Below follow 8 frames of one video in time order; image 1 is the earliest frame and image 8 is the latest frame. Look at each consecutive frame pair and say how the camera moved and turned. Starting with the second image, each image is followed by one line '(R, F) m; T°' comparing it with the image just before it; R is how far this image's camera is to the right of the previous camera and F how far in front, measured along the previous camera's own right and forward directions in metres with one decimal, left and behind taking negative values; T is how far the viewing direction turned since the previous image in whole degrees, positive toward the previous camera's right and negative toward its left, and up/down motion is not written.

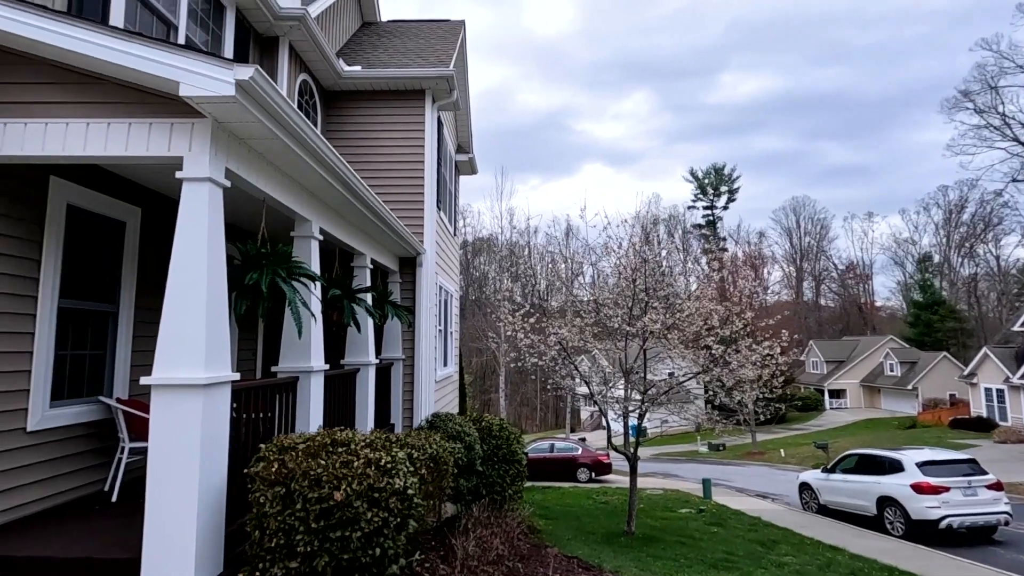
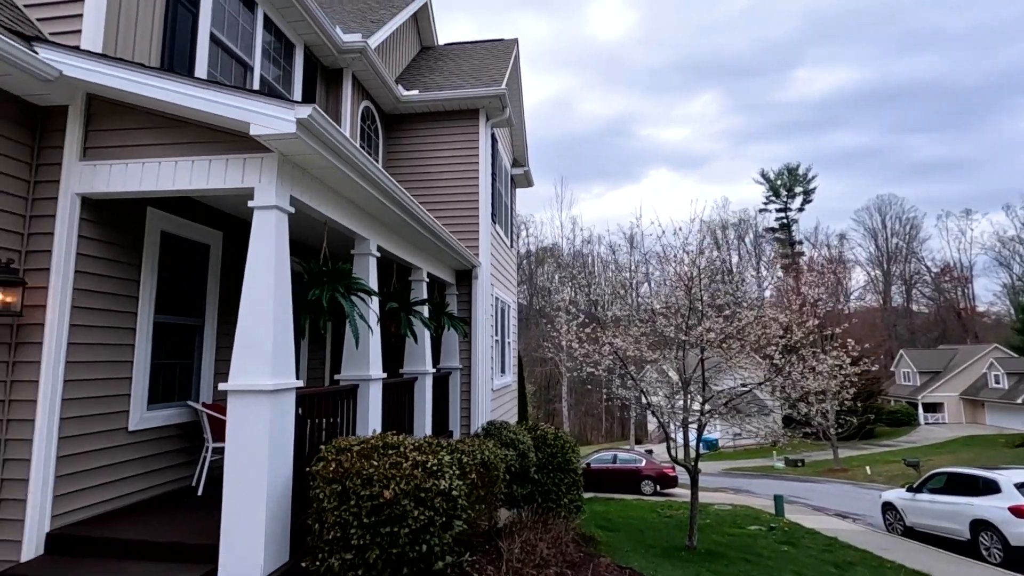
(+0.2, -0.1) m; -7°
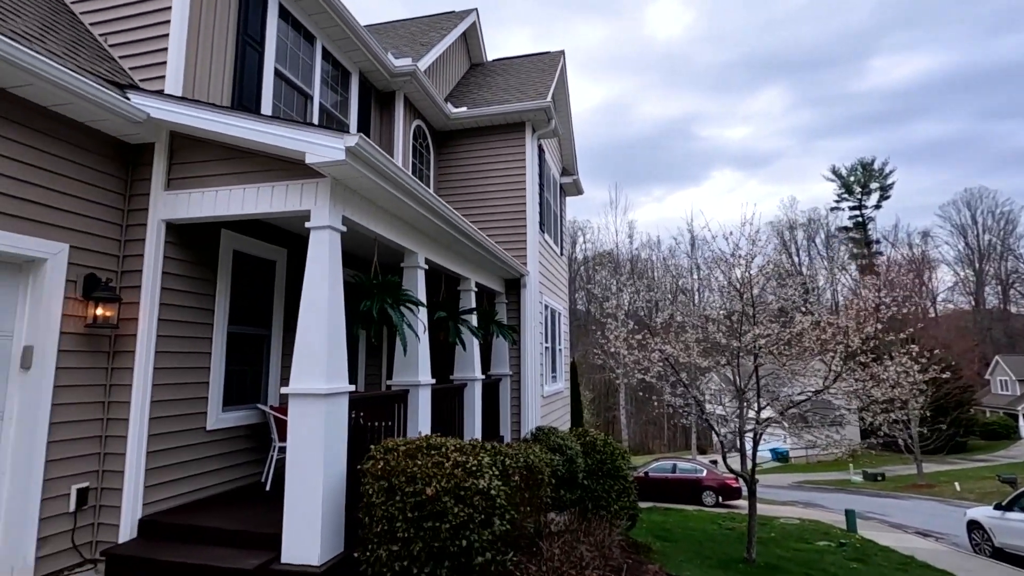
(+0.2, -0.2) m; -6°
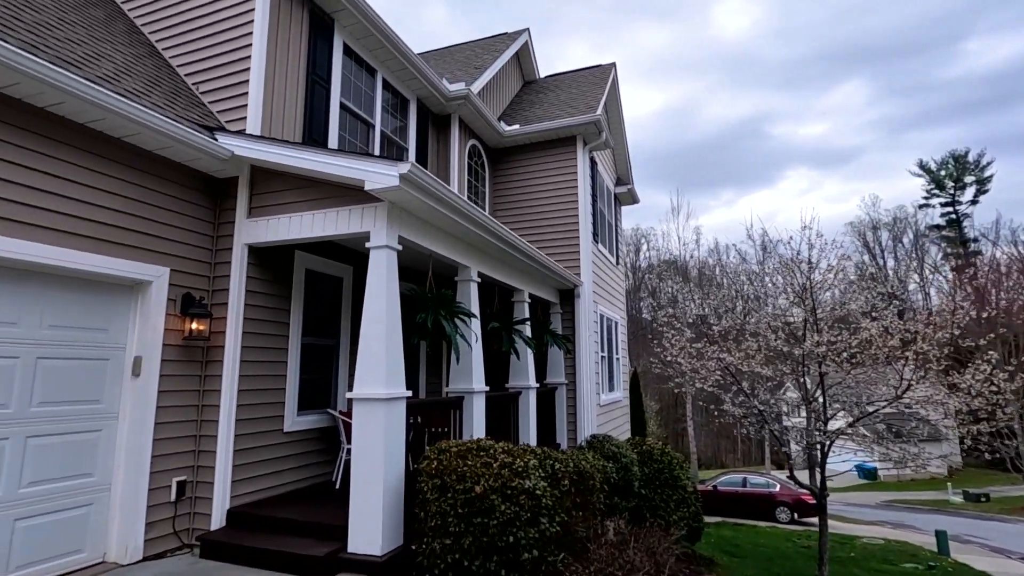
(+0.1, -0.2) m; -7°
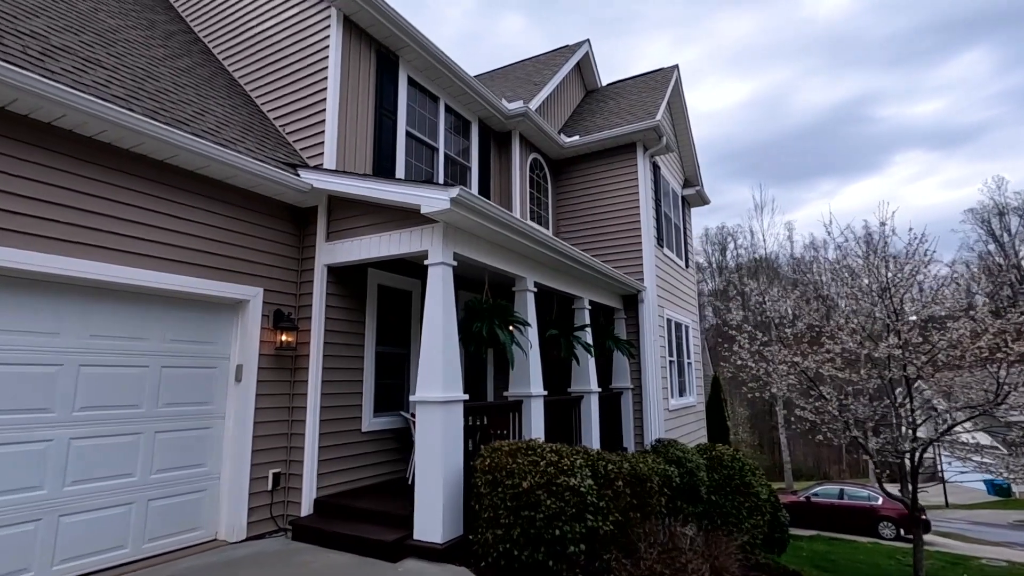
(+0.3, -0.3) m; -9°
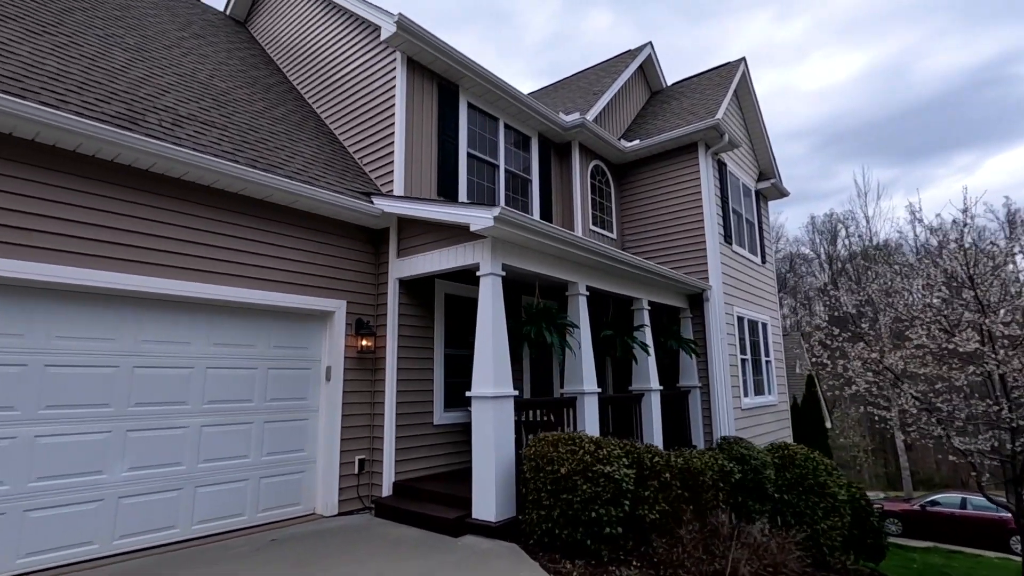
(+0.4, -0.4) m; -10°
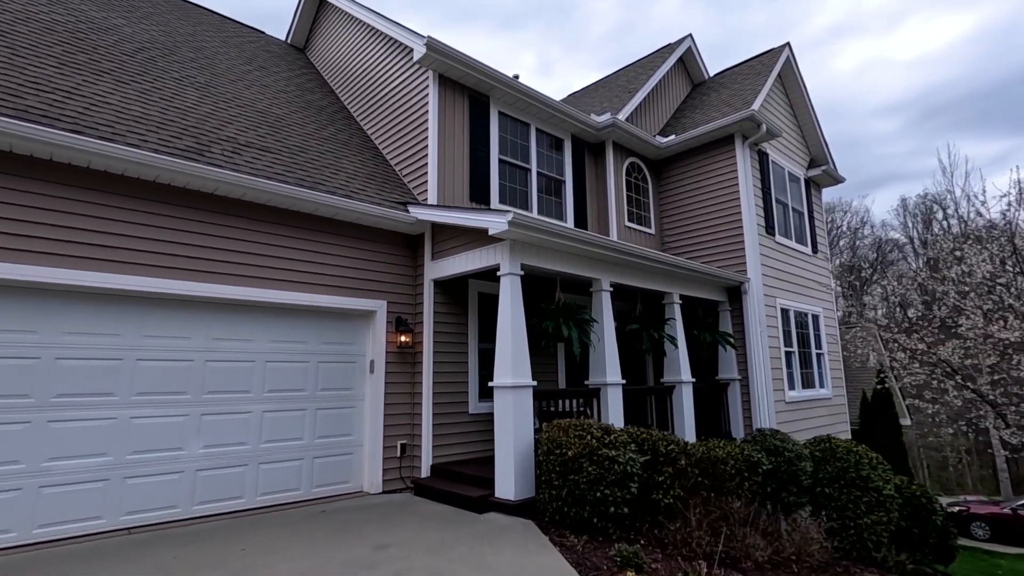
(+0.5, -0.4) m; -7°
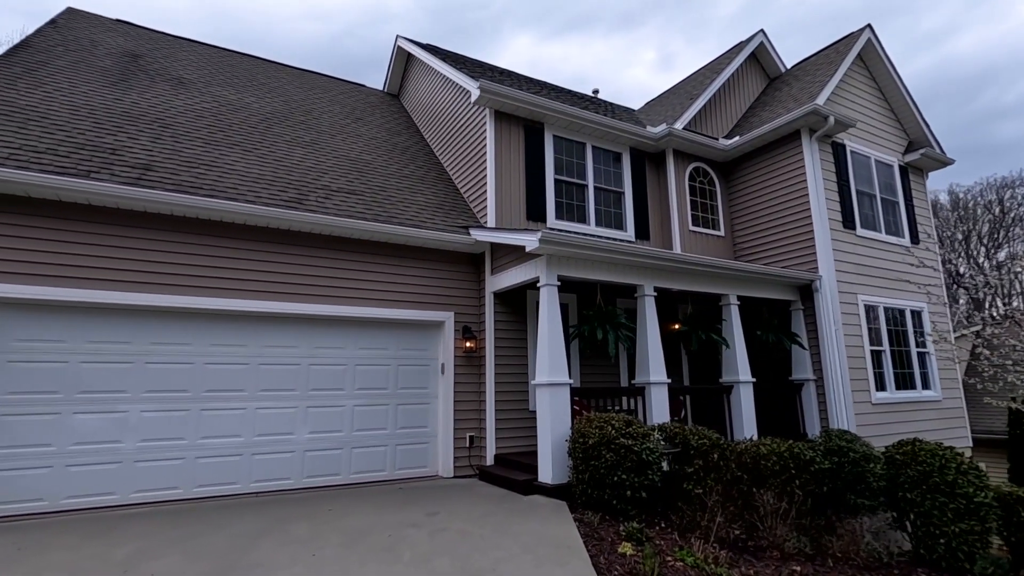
(+0.9, -0.6) m; -13°
